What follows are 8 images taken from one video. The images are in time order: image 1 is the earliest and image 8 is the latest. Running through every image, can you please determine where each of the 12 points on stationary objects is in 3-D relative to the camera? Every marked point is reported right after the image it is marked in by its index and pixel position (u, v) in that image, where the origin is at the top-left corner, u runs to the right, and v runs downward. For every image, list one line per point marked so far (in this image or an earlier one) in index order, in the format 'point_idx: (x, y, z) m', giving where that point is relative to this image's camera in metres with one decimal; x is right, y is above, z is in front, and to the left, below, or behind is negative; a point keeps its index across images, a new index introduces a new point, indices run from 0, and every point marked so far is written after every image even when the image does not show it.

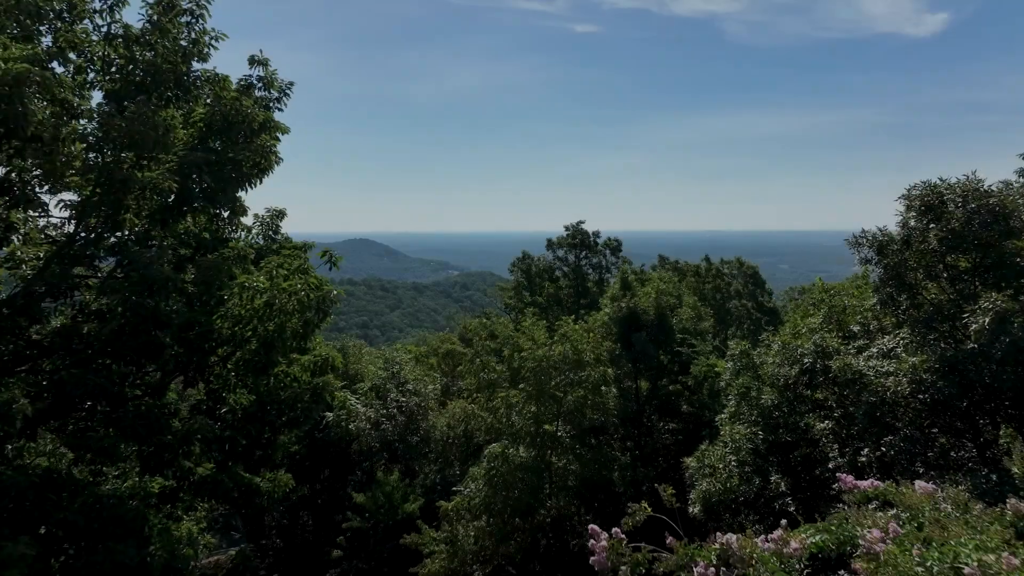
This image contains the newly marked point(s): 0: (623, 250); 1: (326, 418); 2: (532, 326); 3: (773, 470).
0: (+4.1, +1.4, +19.3) m
1: (-6.0, -4.2, +16.6) m
2: (+0.5, -1.0, +12.8) m
3: (+3.4, -2.4, +6.8) m
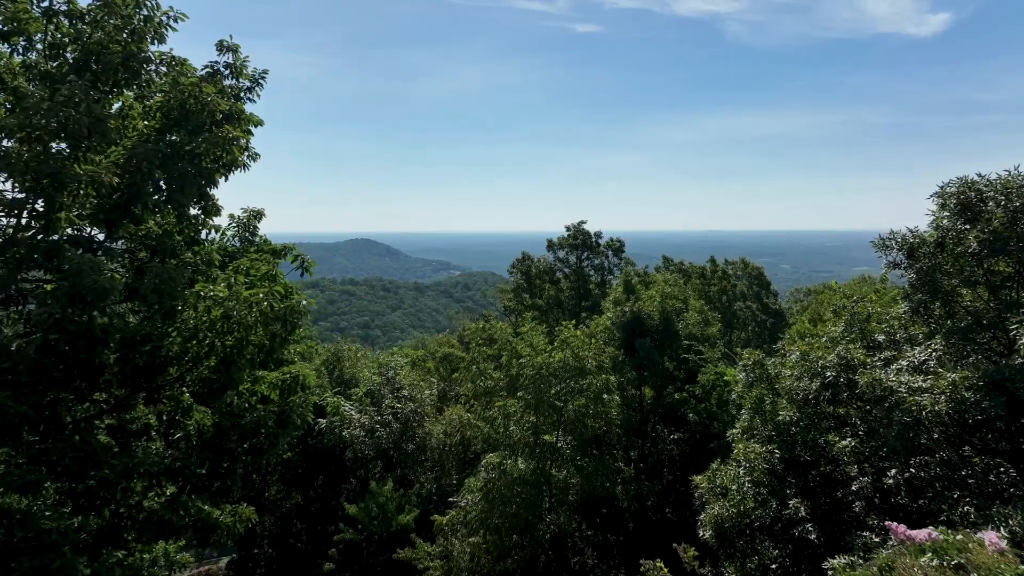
0: (+4.1, +1.4, +18.8) m
1: (-6.0, -4.3, +16.1) m
2: (+0.5, -1.1, +12.3) m
3: (+3.4, -2.5, +6.2) m
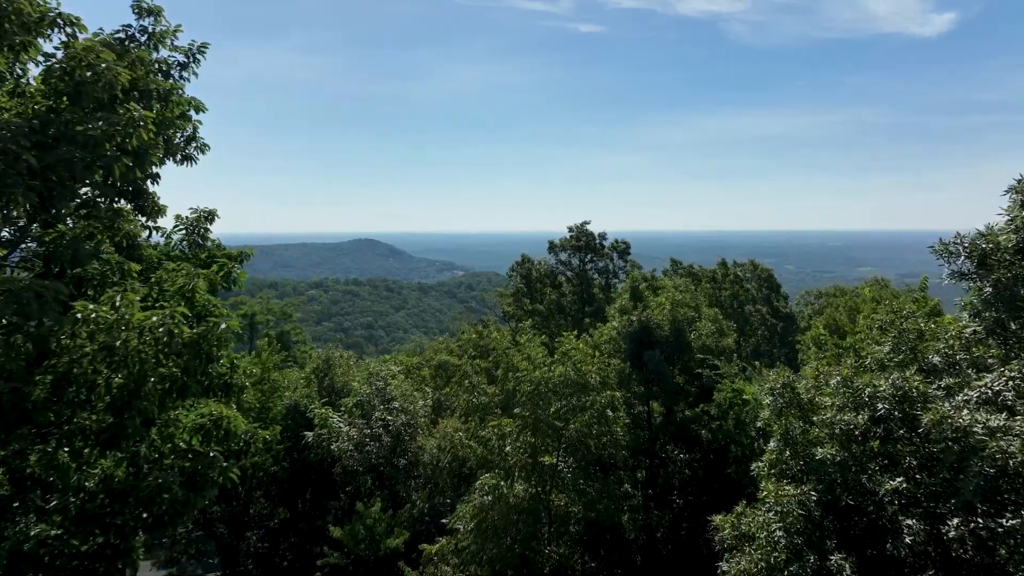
0: (+4.1, +1.2, +17.8) m
1: (-6.1, -4.4, +15.2) m
2: (+0.4, -1.2, +11.3) m
3: (+3.3, -2.6, +5.3) m
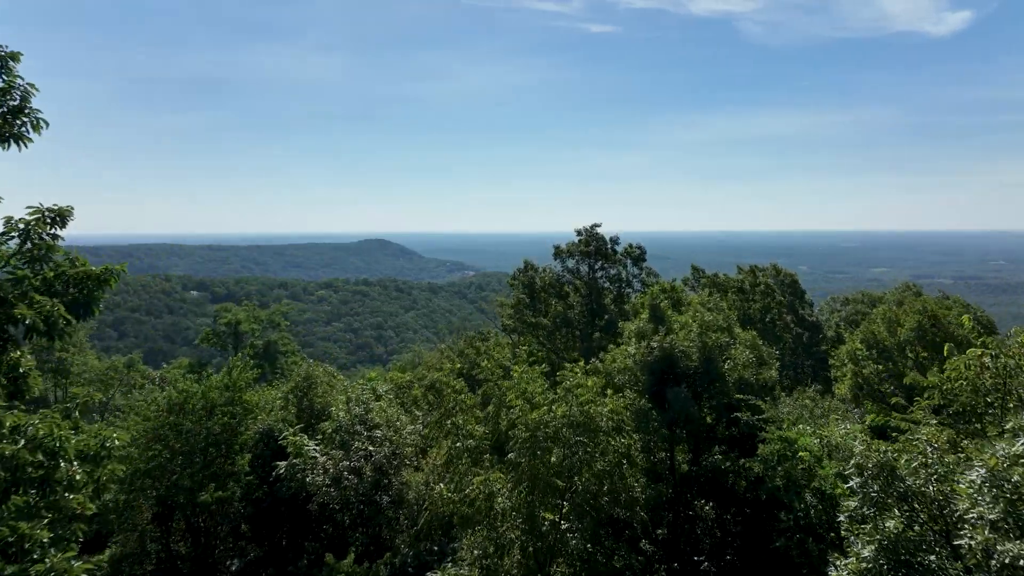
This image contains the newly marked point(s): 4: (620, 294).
0: (+4.1, +0.9, +15.9) m
1: (-6.1, -4.7, +13.5) m
2: (+0.3, -1.5, +9.5) m
3: (+3.0, -2.9, +3.4) m
4: (+3.3, -0.2, +15.6) m
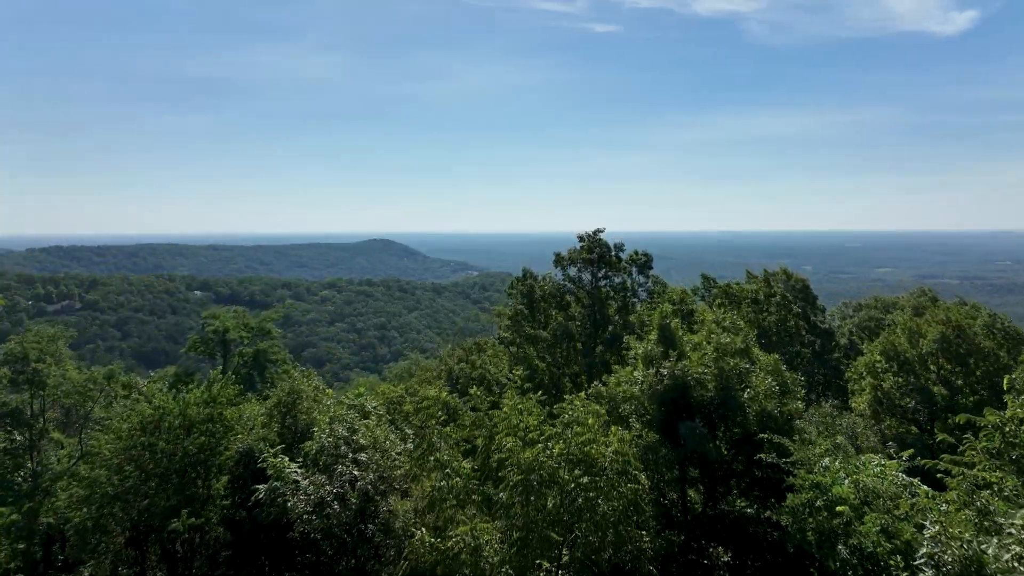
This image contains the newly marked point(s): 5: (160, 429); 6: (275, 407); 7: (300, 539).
0: (+4.0, +0.6, +14.9) m
1: (-6.2, -5.0, +12.6) m
2: (+0.2, -1.8, +8.5) m
3: (+2.9, -3.2, +2.4) m
4: (+3.2, -0.5, +14.6) m
5: (-9.2, -3.7, +13.5) m
6: (-6.8, -3.4, +14.8) m
7: (-5.0, -5.9, +12.1) m
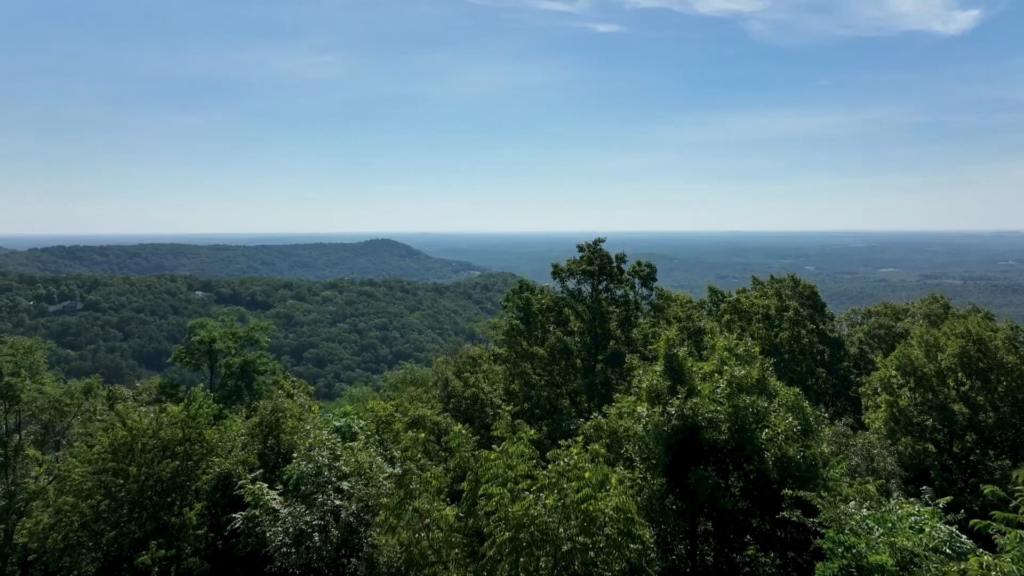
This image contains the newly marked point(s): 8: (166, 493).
0: (+3.9, +0.3, +14.0) m
1: (-6.3, -5.3, +11.8) m
2: (0.0, -2.2, +7.7) m
3: (+2.7, -3.6, +1.5) m
4: (+3.1, -0.8, +13.8) m
5: (-9.3, -4.0, +12.7) m
6: (-6.9, -3.7, +14.0) m
7: (-5.1, -6.2, +11.3) m
8: (-8.3, -4.9, +12.4) m
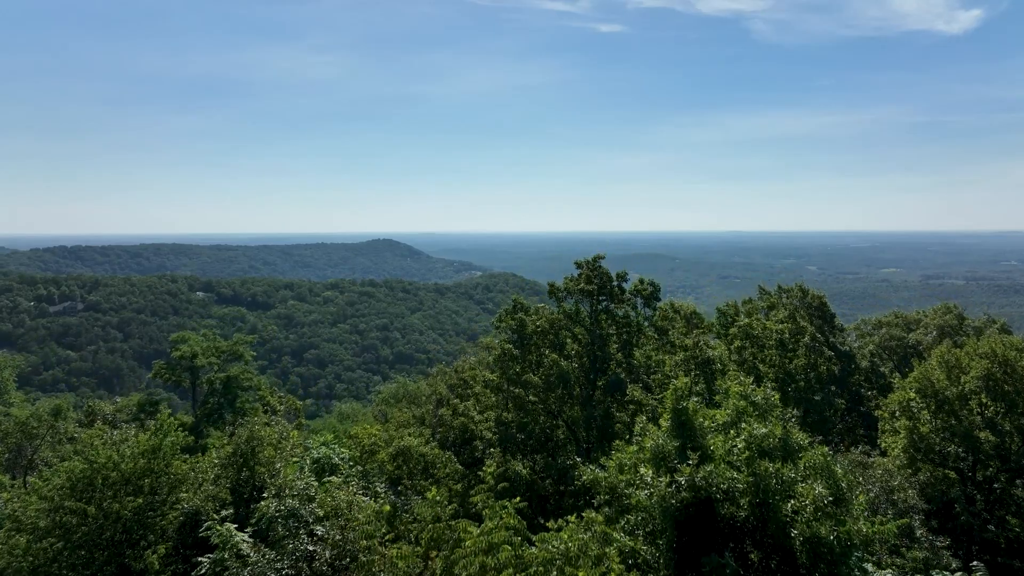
0: (+3.7, -0.3, +13.0) m
1: (-6.5, -5.8, +10.8) m
2: (-0.2, -2.7, +6.7) m
3: (+2.5, -4.1, +0.5) m
4: (+2.9, -1.3, +12.8) m
5: (-9.5, -4.5, +11.7) m
6: (-7.1, -4.2, +13.0) m
7: (-5.3, -6.7, +10.3) m
8: (-8.5, -5.4, +11.4) m
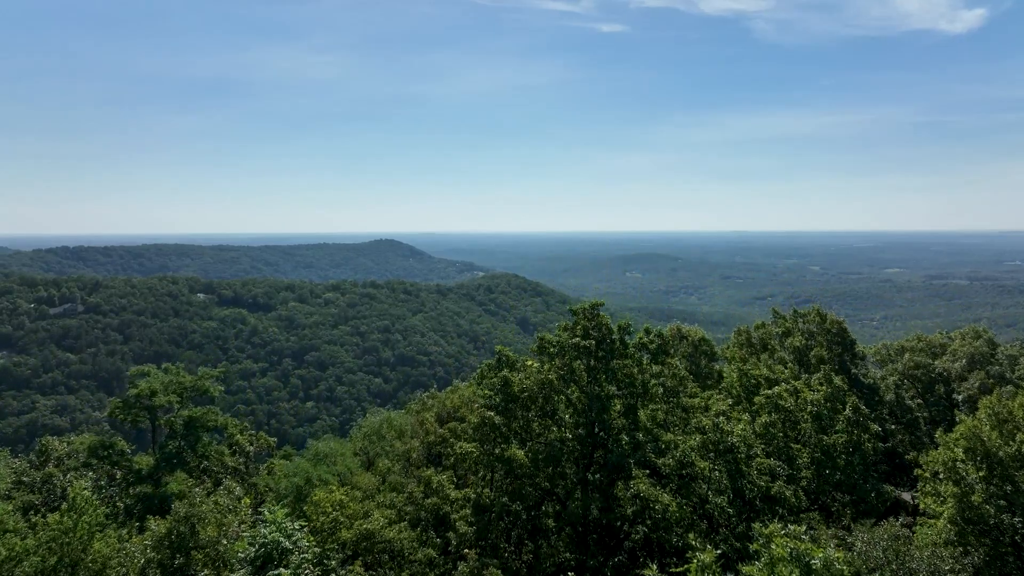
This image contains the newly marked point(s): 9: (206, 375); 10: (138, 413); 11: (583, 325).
0: (+3.4, -1.4, +11.1) m
1: (-6.9, -7.0, +8.9) m
2: (-0.6, -3.8, +4.7) m
3: (+2.1, -5.2, -1.4) m
4: (+2.5, -2.5, +10.8) m
5: (-9.8, -5.6, +9.8) m
6: (-7.4, -5.4, +11.1) m
7: (-5.7, -7.8, +8.4) m
8: (-8.8, -6.5, +9.5) m
9: (-11.6, -3.3, +19.6) m
10: (-13.2, -4.4, +18.2) m
11: (+1.5, -0.8, +10.7) m
